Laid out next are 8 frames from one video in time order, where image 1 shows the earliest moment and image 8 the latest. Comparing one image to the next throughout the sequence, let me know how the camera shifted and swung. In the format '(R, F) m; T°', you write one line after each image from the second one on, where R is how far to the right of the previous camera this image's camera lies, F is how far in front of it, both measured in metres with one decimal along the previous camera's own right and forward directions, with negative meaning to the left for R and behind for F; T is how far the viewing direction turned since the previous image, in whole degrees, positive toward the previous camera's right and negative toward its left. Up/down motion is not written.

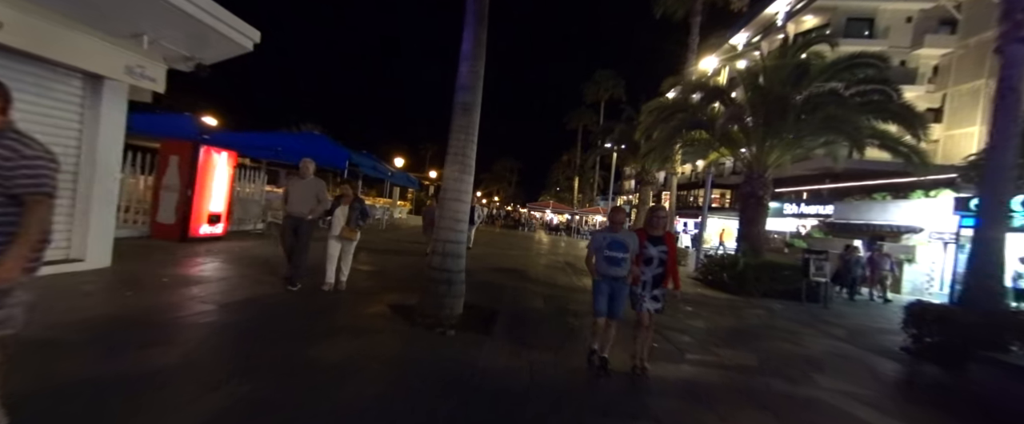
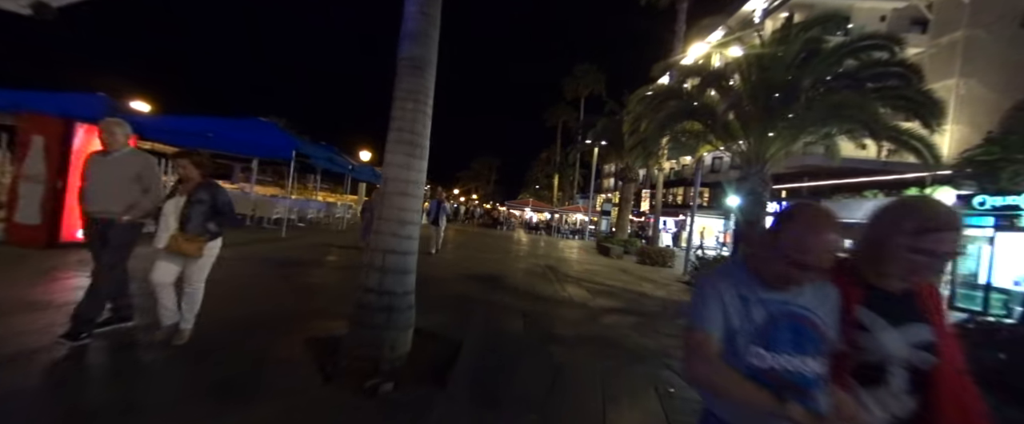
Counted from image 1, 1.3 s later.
(+0.1, +1.7) m; +3°
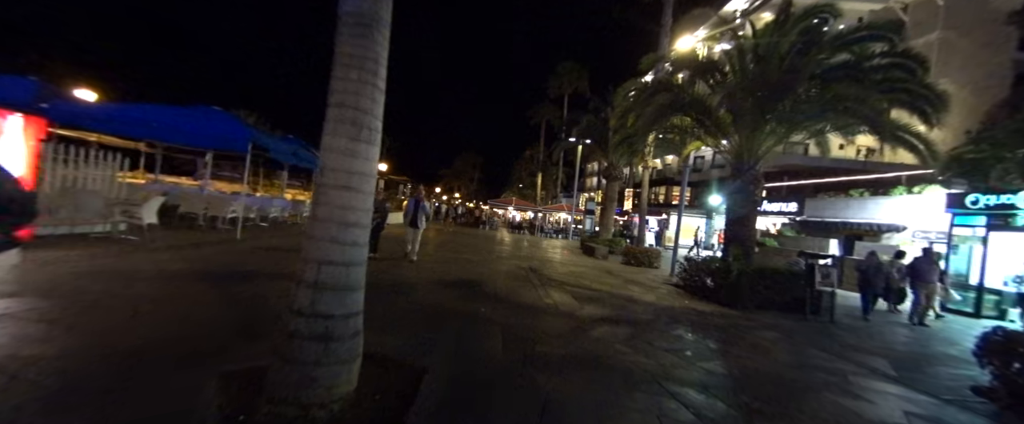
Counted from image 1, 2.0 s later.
(+0.1, +0.9) m; +3°
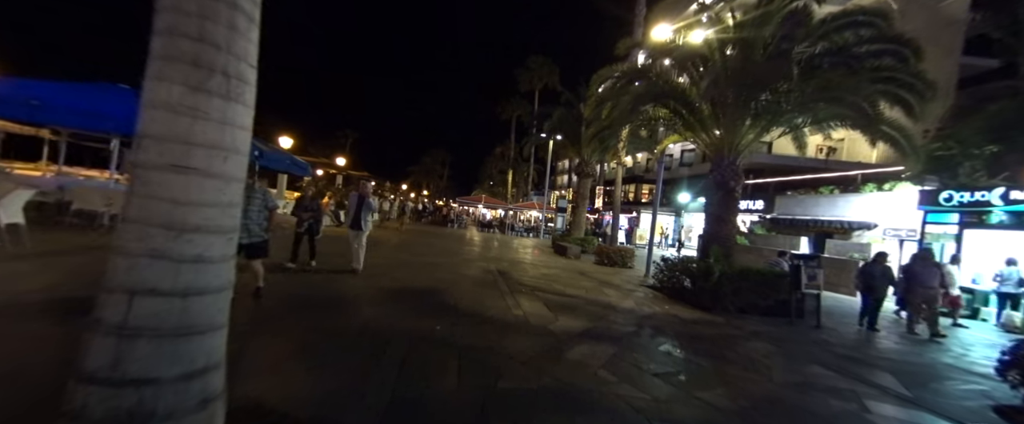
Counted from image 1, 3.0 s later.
(+0.2, +1.2) m; +4°
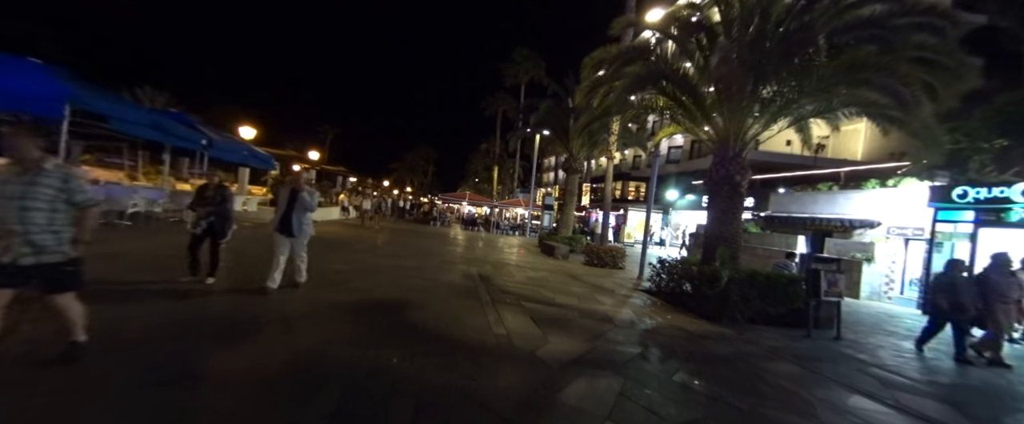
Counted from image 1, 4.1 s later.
(+0.1, +1.3) m; +2°
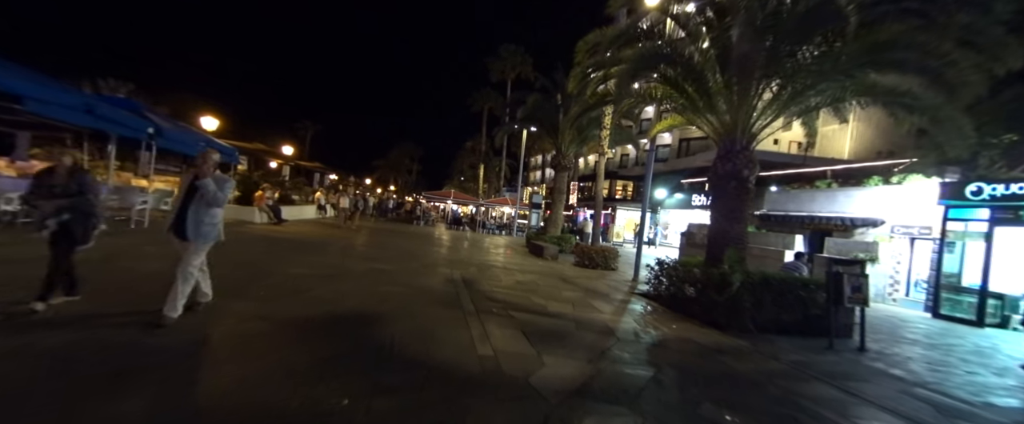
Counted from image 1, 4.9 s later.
(0.0, +1.0) m; +2°
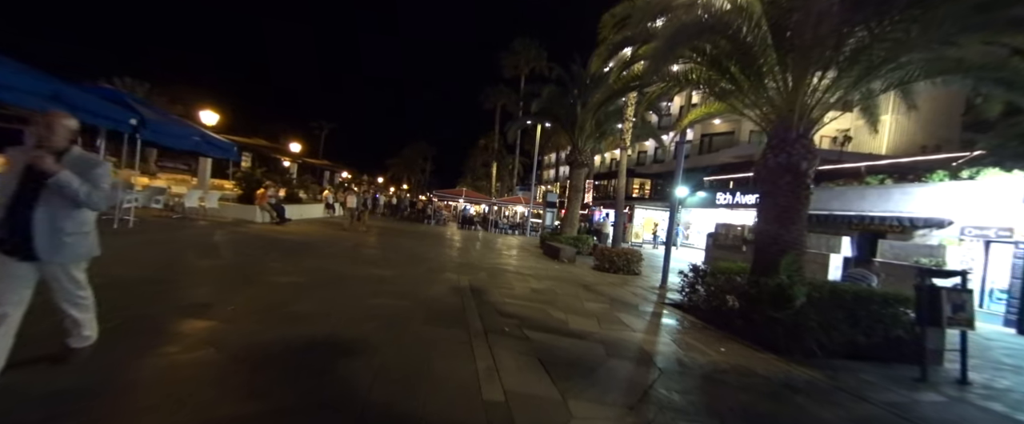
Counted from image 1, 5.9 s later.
(0.0, +1.2) m; -2°
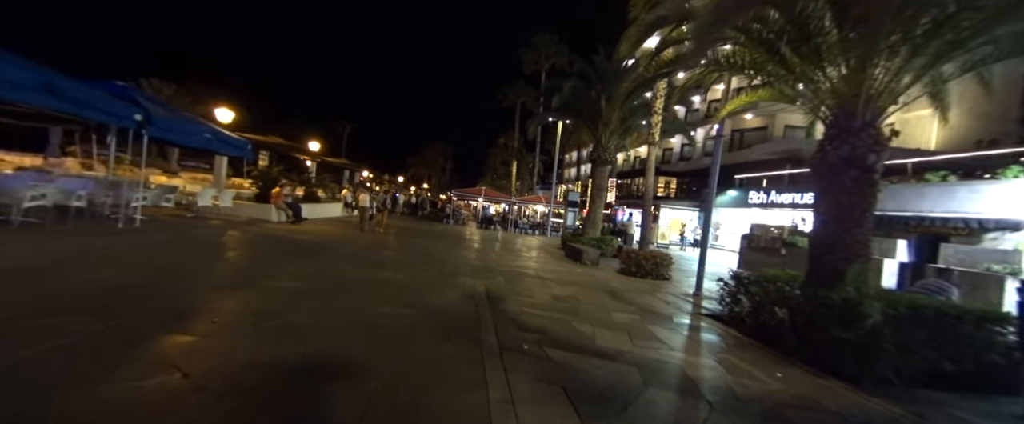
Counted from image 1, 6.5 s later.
(0.0, +0.7) m; -3°
